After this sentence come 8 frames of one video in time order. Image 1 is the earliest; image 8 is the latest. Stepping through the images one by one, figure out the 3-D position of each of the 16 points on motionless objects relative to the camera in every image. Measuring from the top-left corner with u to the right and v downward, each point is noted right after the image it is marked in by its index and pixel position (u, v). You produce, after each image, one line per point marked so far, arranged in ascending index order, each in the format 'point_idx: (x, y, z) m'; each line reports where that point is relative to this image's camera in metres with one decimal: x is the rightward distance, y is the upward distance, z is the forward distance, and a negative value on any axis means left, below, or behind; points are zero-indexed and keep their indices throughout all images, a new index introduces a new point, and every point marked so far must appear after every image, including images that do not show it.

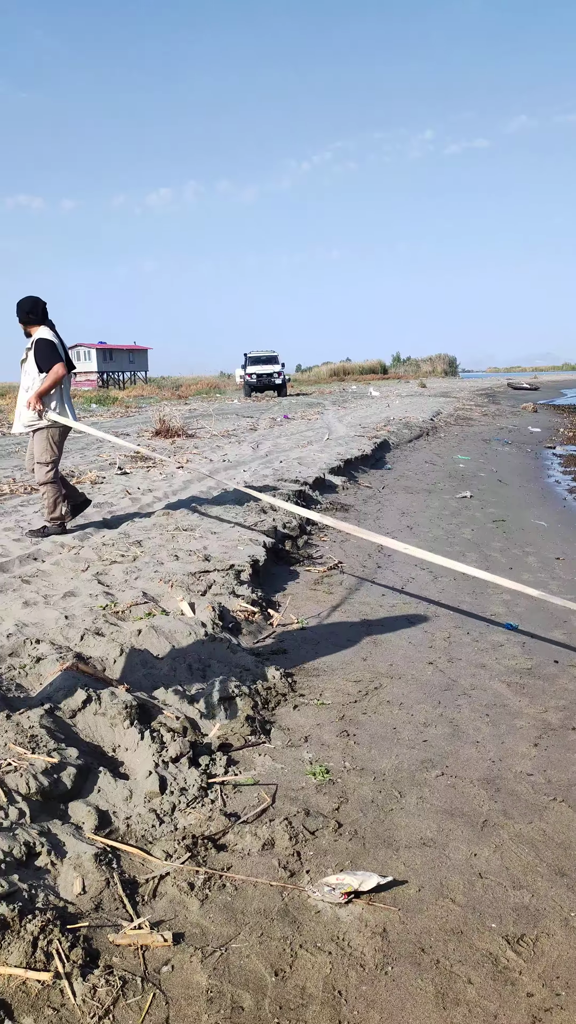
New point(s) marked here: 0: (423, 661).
0: (+0.9, -1.0, +6.0) m
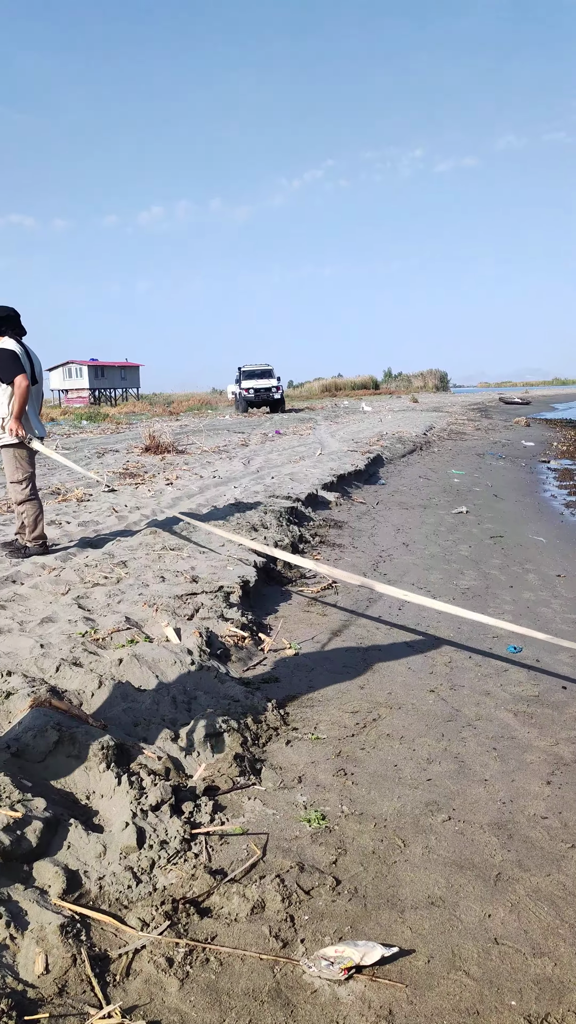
0: (+0.9, -1.1, +5.6) m
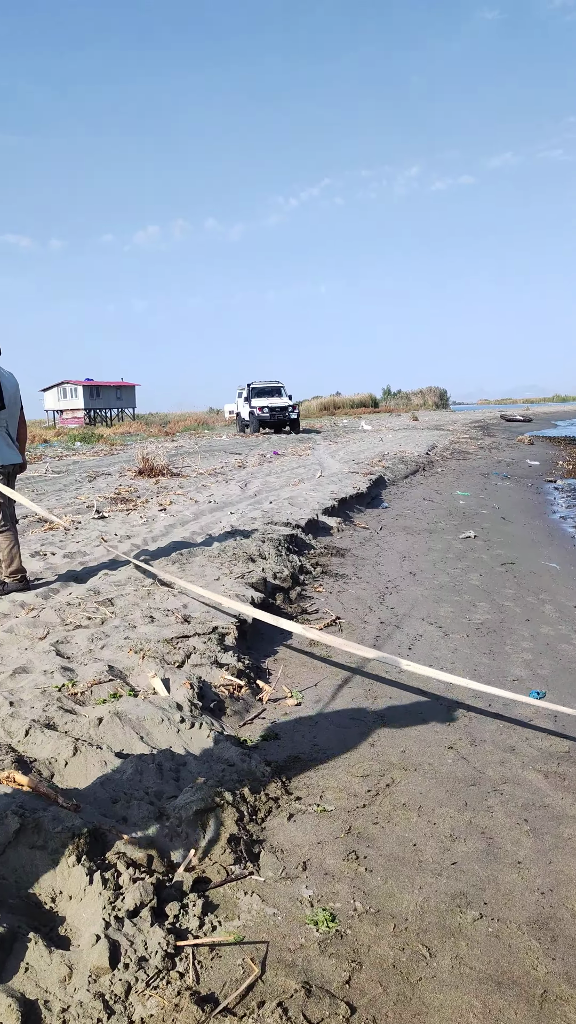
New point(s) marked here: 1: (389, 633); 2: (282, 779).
0: (+0.9, -1.3, +5.0) m
1: (+0.6, -0.8, +5.4) m
2: (0.0, -1.4, +4.6) m
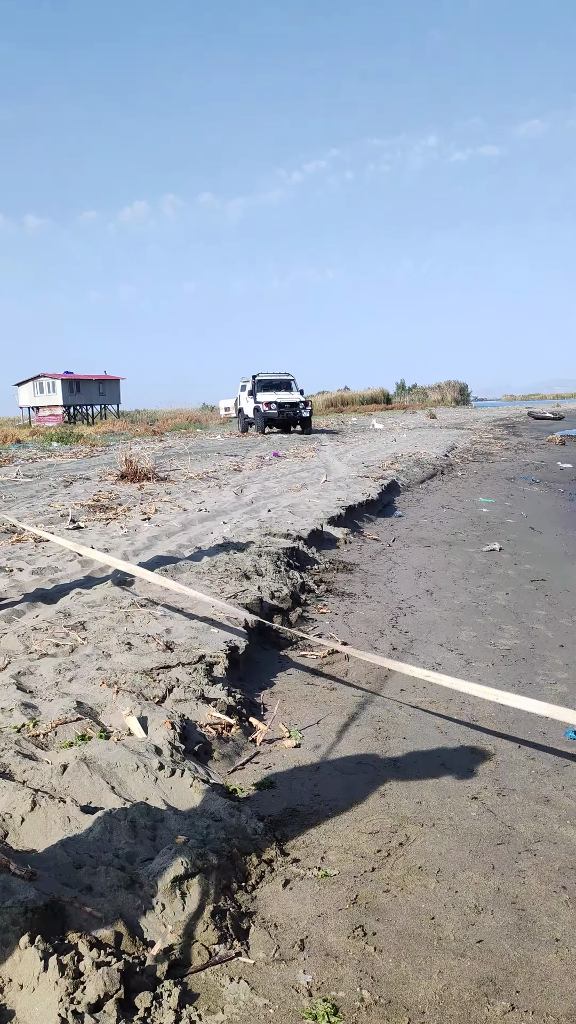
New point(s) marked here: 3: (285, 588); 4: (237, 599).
0: (+0.9, -1.4, +4.3) m
1: (+0.6, -0.8, +4.7) m
2: (0.0, -1.5, +3.9) m
3: (0.0, -0.5, +5.3) m
4: (-0.3, -0.5, +5.0) m
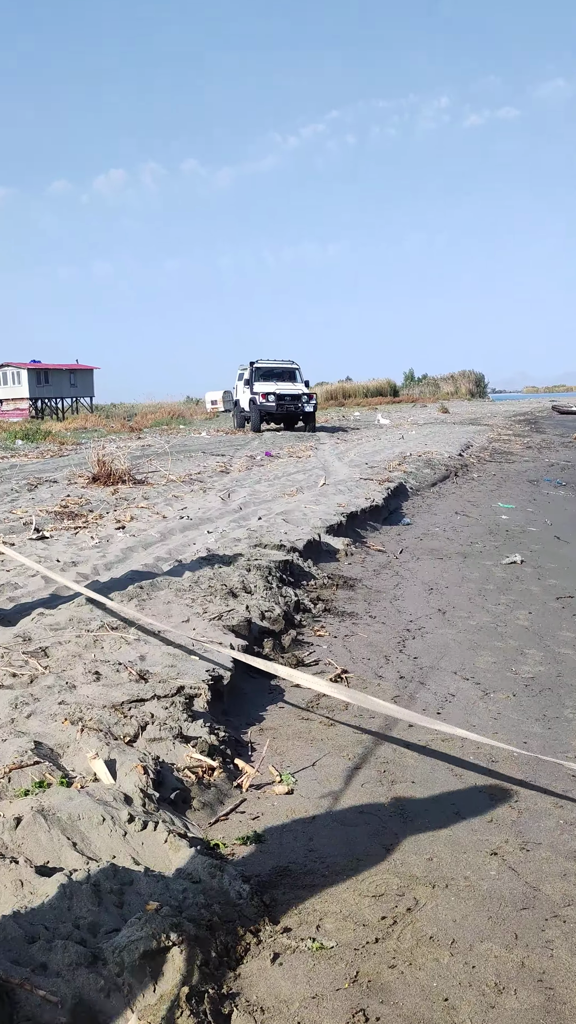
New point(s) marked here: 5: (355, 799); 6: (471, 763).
0: (+0.9, -1.4, +3.7) m
1: (+0.6, -0.9, +4.1) m
2: (-0.1, -1.5, +3.4) m
3: (0.0, -0.5, +4.7) m
4: (-0.3, -0.6, +4.4) m
5: (+0.3, -1.3, +3.9) m
6: (+0.9, -1.2, +4.1) m
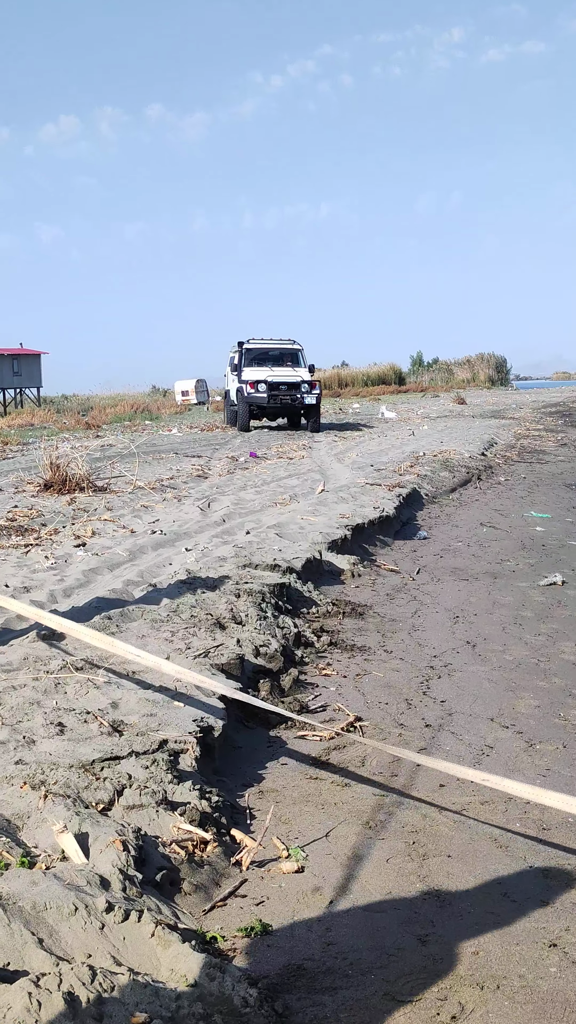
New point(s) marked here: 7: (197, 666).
0: (+0.9, -1.5, +3.1) m
1: (+0.6, -0.9, +3.4) m
2: (0.0, -1.6, +2.7) m
3: (-0.1, -0.6, +4.0) m
4: (-0.3, -0.6, +3.7) m
5: (+0.3, -1.4, +3.2) m
6: (+0.9, -1.3, +3.5) m
7: (-0.4, -0.7, +3.6) m
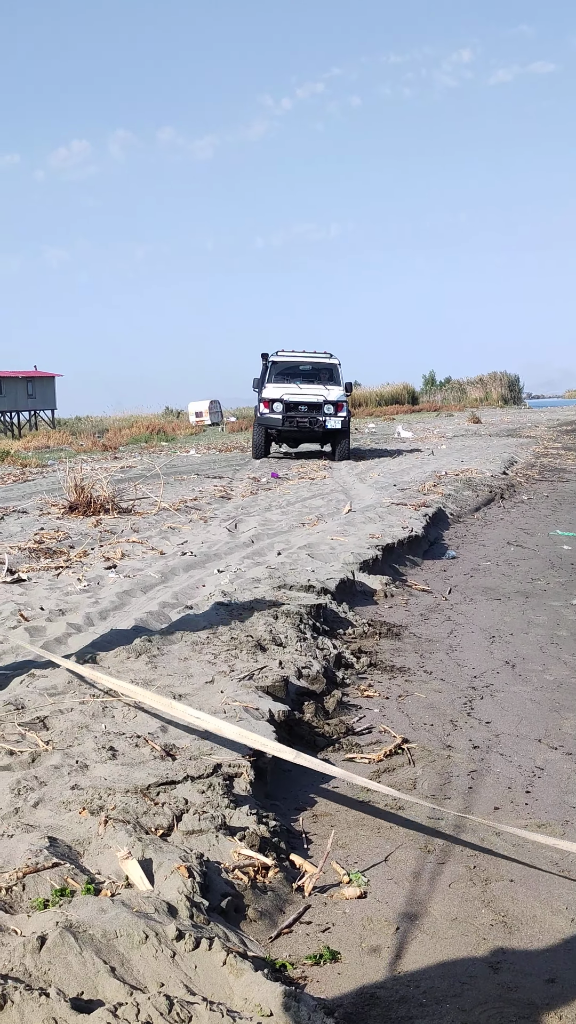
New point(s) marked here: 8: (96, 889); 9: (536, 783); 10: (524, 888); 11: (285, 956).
0: (+1.1, -1.6, +3.2) m
1: (+0.8, -1.0, +3.5) m
2: (+0.3, -1.8, +2.7) m
3: (+0.1, -0.7, +4.0) m
4: (-0.2, -0.7, +3.7) m
5: (+0.6, -1.5, +3.3) m
6: (+1.1, -1.4, +3.6) m
7: (-0.2, -0.8, +3.6) m
8: (-0.7, -1.4, +3.0) m
9: (+1.0, -1.1, +3.4) m
10: (+0.9, -1.4, +3.3) m
11: (0.0, -1.6, +3.0) m
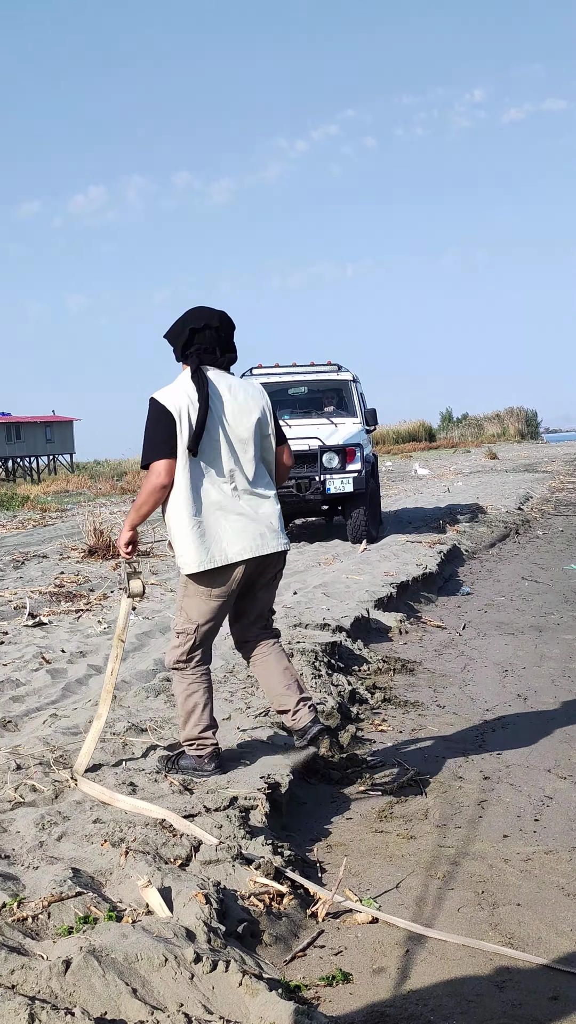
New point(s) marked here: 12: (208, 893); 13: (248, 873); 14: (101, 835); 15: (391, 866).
0: (+1.2, -1.8, +3.2) m
1: (+0.9, -1.2, +3.6) m
2: (+0.3, -1.9, +2.8) m
3: (+0.2, -0.9, +4.2) m
4: (-0.1, -0.9, +3.8) m
5: (+0.6, -1.7, +3.4) m
6: (+1.2, -1.5, +3.6) m
7: (-0.1, -1.0, +3.8) m
8: (-0.6, -1.6, +3.2) m
9: (+1.0, -1.2, +3.5) m
10: (+0.9, -1.6, +3.3) m
11: (0.0, -1.8, +3.2) m
12: (-0.3, -1.5, +3.3) m
13: (-0.2, -1.5, +3.6) m
14: (-0.8, -1.4, +3.6) m
15: (+0.4, -1.5, +3.7) m
